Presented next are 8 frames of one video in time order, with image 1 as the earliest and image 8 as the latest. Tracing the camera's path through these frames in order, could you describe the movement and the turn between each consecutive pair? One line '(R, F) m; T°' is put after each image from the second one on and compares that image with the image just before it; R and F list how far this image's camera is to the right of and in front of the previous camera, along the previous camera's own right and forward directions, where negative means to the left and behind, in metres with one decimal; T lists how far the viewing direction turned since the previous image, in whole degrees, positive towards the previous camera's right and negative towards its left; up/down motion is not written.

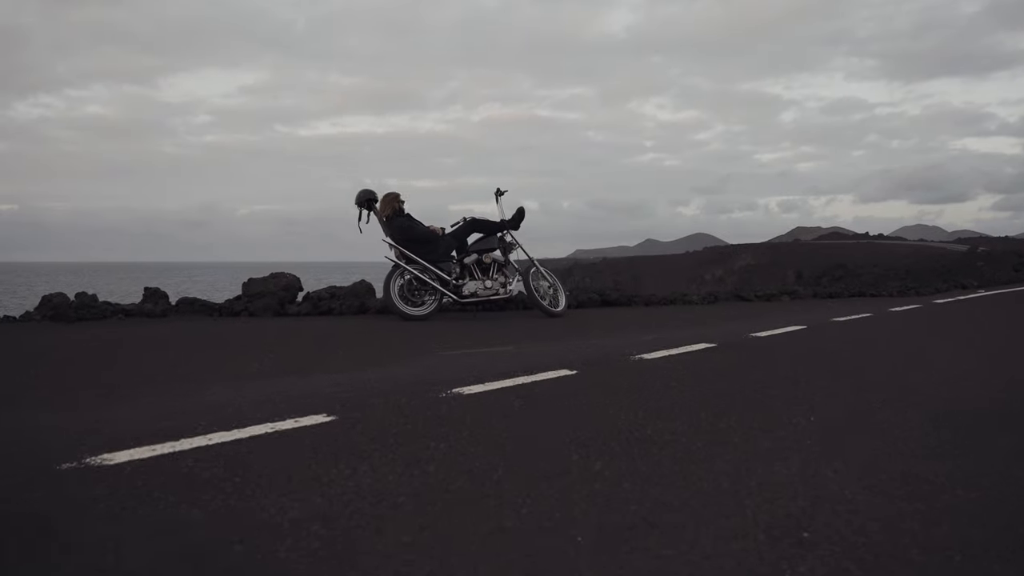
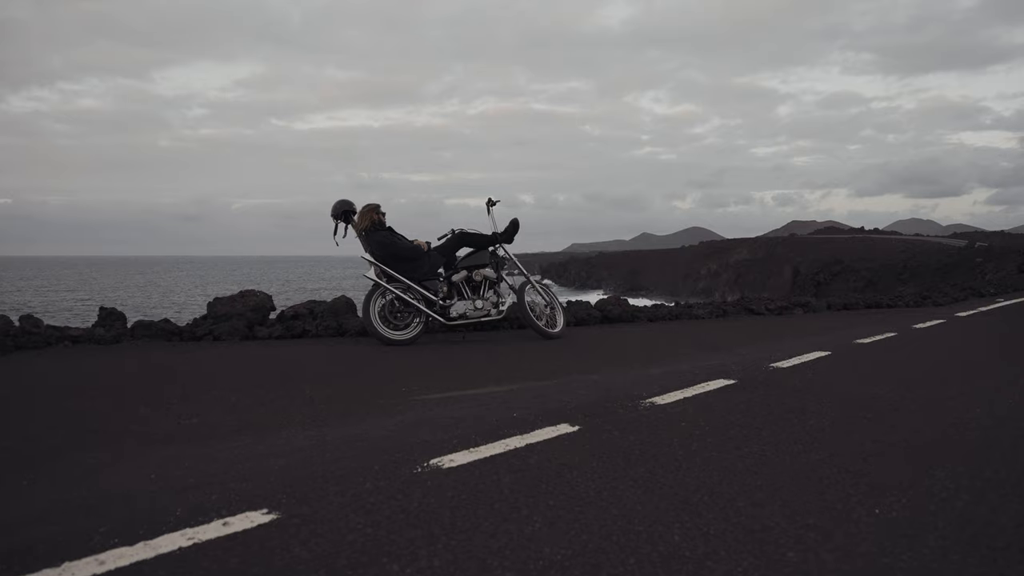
(0.0, +0.8) m; 0°
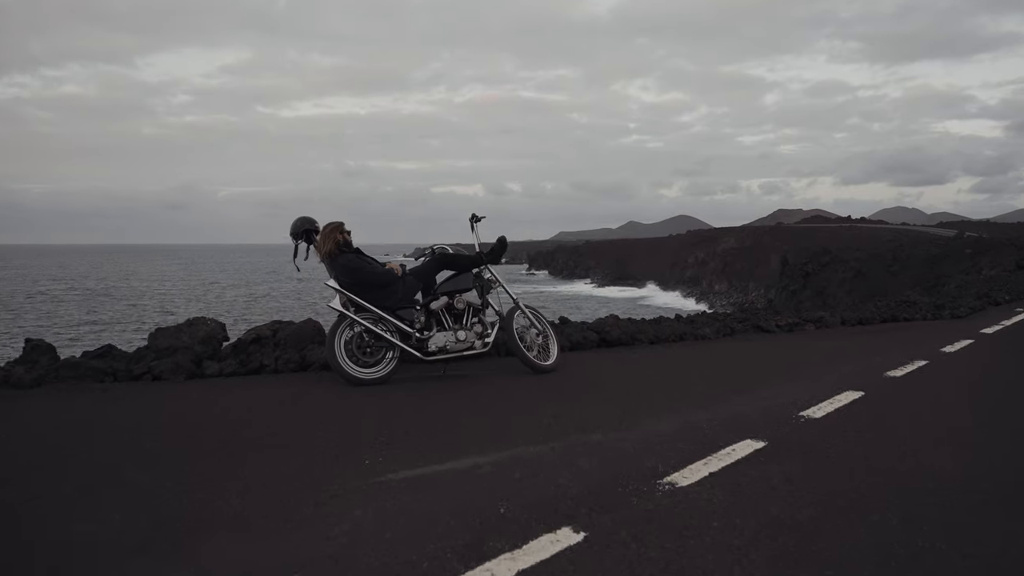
(0.0, +1.0) m; +1°
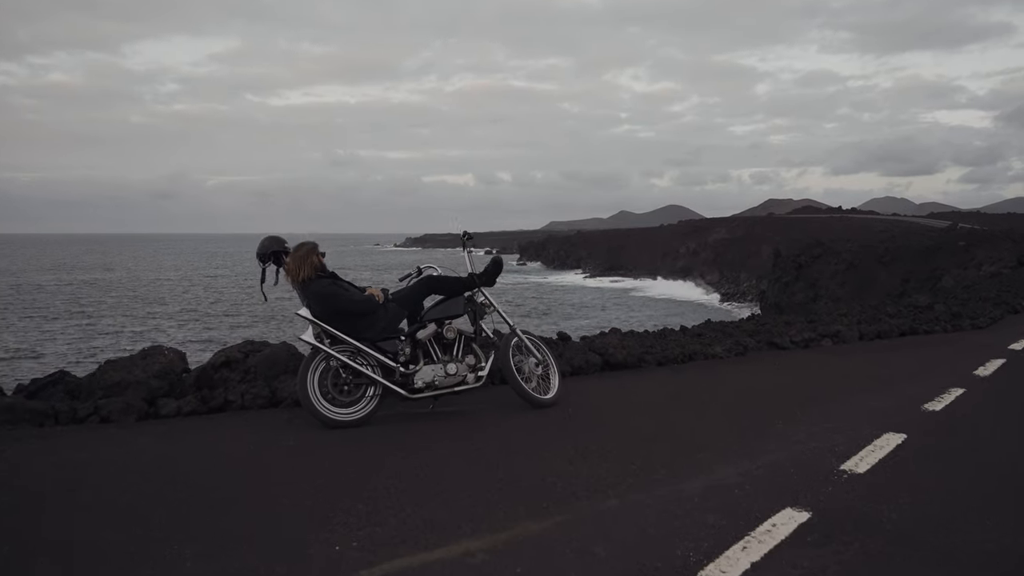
(0.0, +0.8) m; +1°
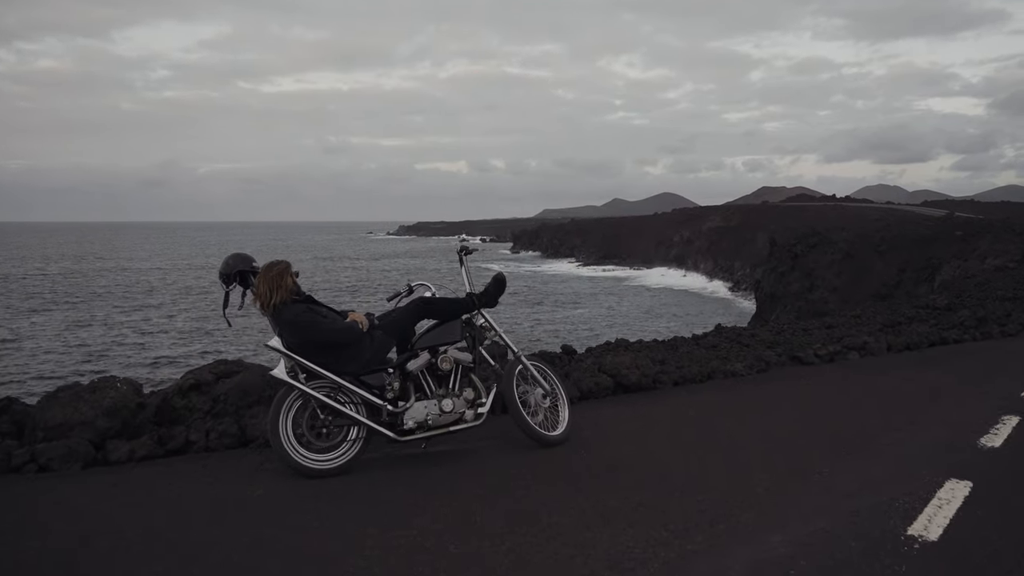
(-0.1, +0.8) m; 0°
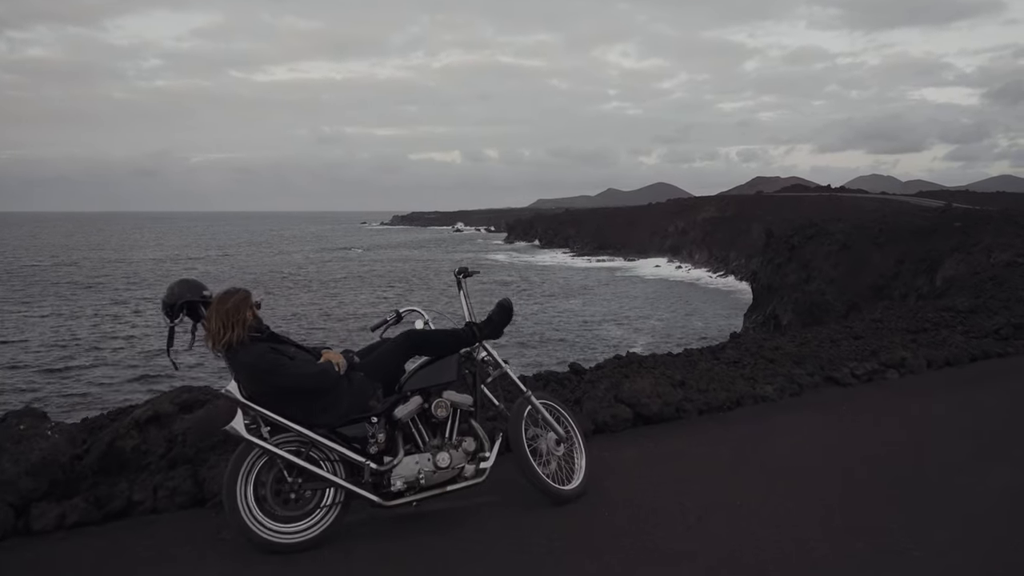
(-0.1, +0.9) m; 0°
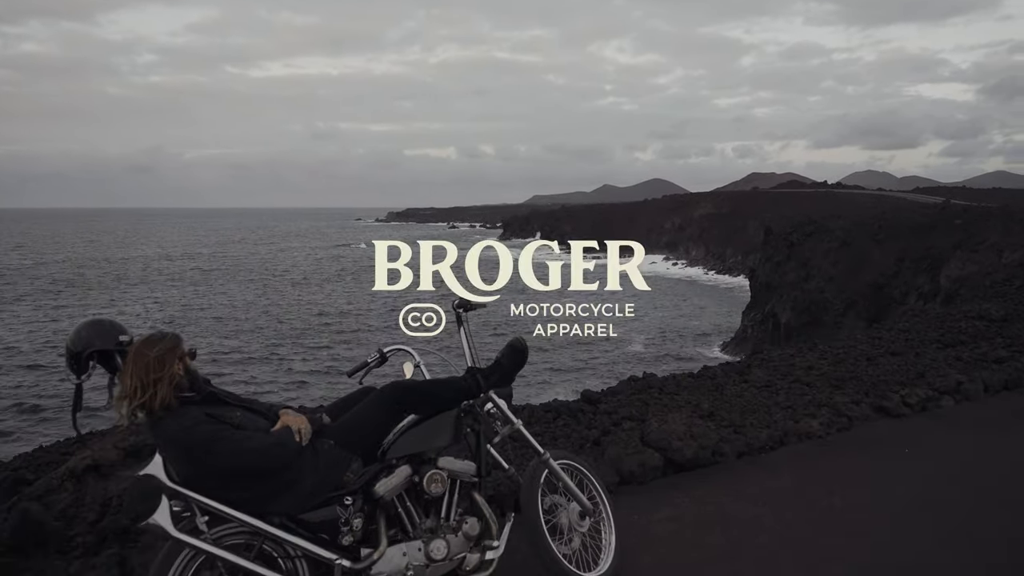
(-0.1, +1.0) m; 0°
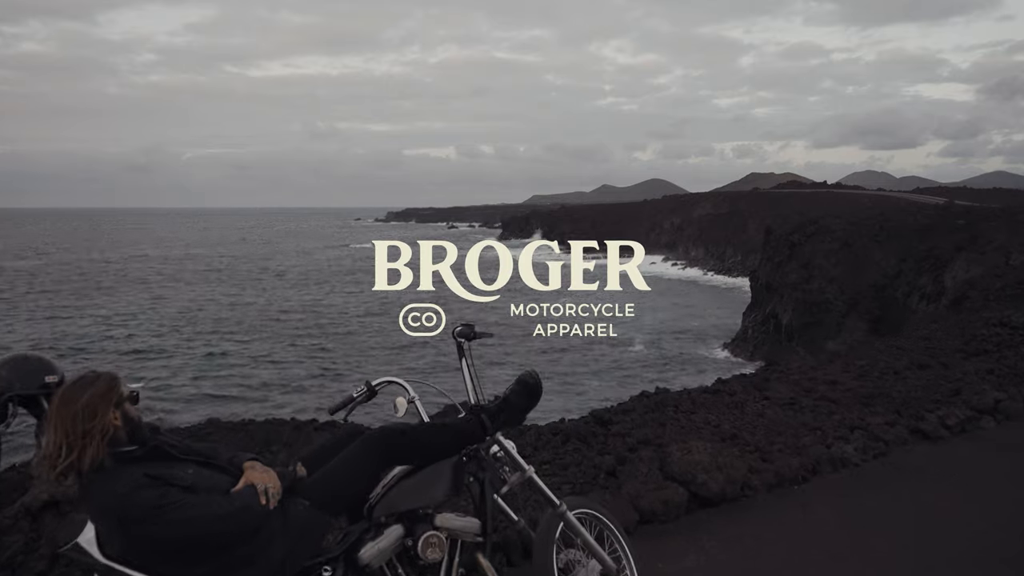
(0.0, +0.6) m; 0°
